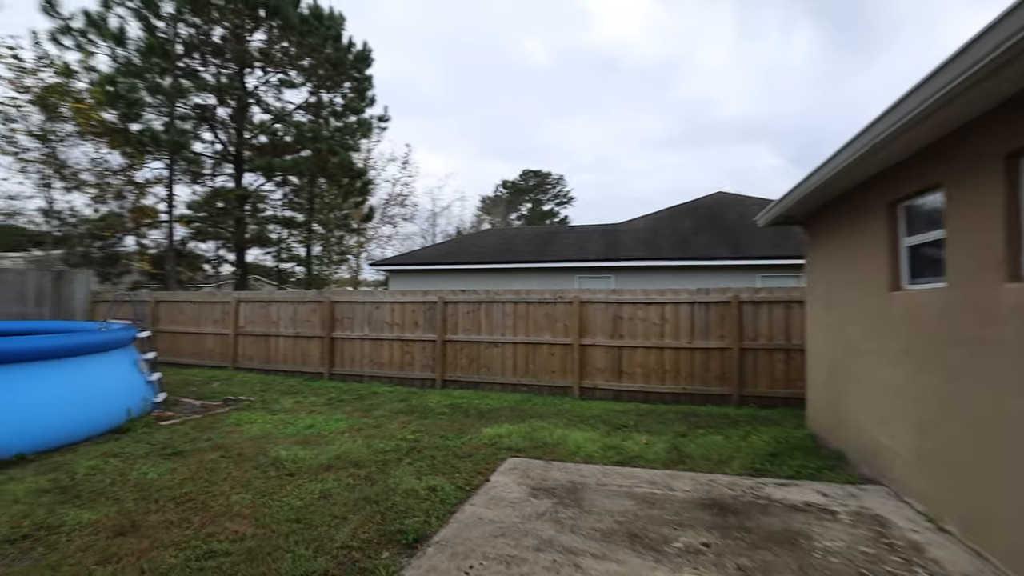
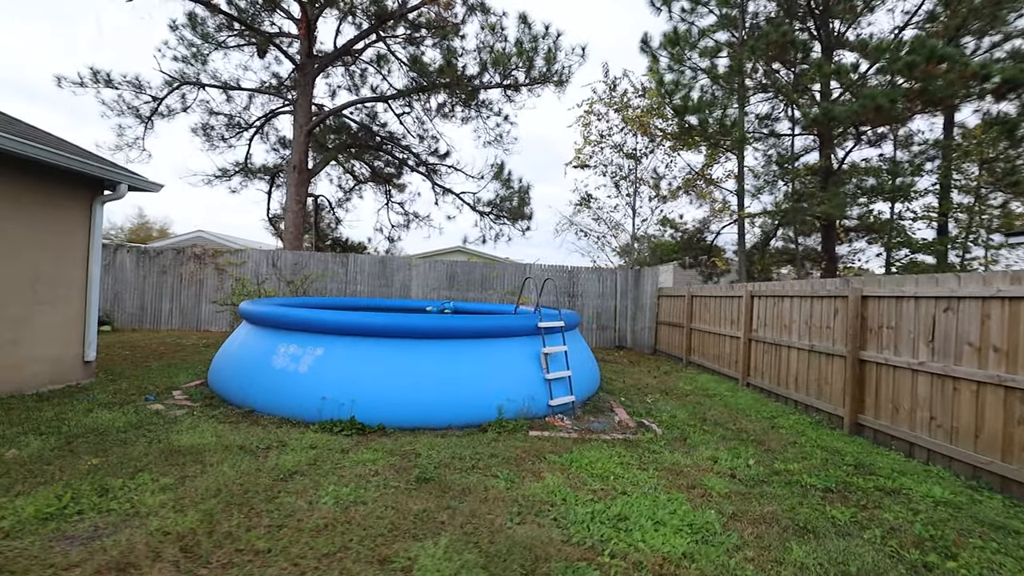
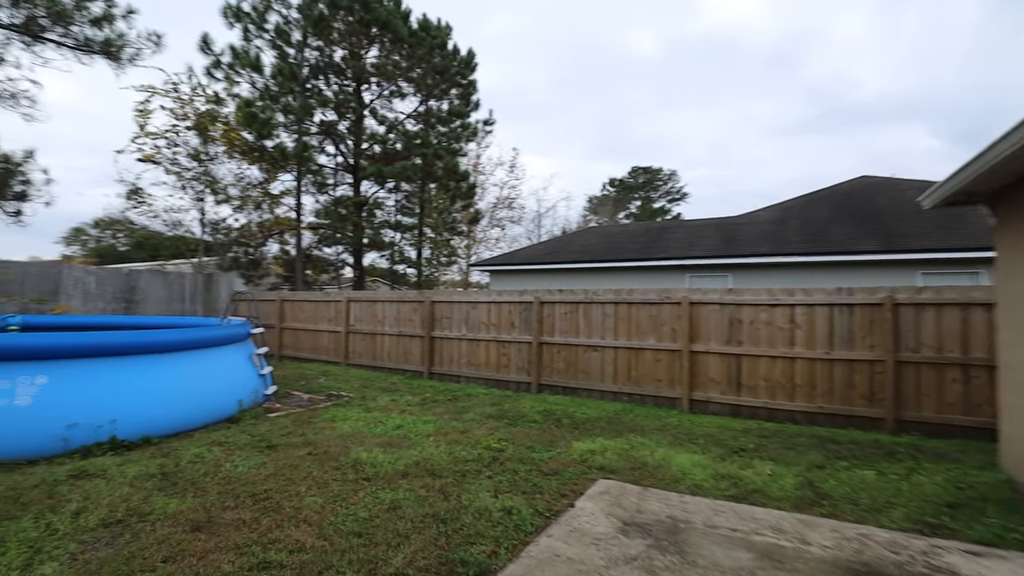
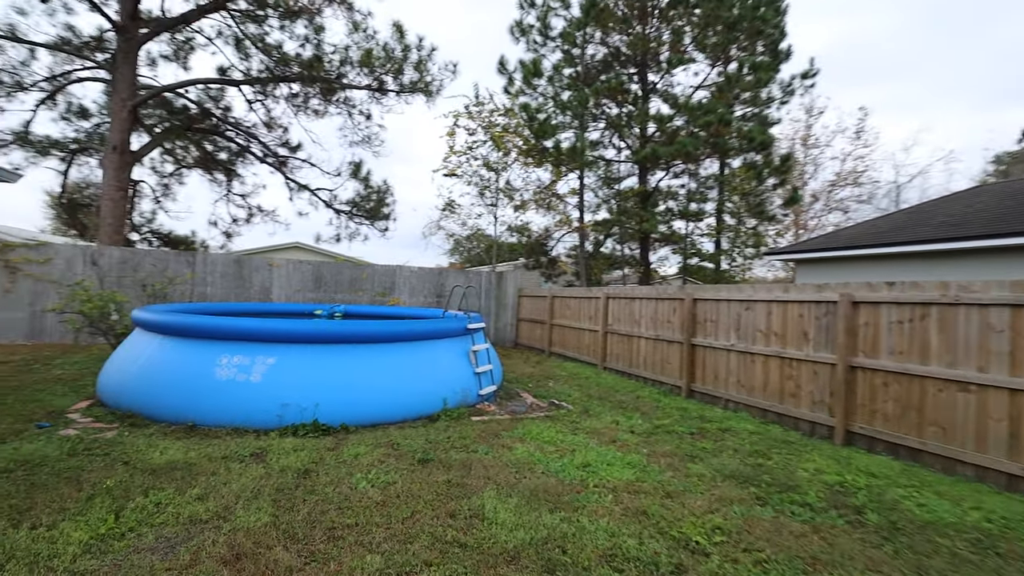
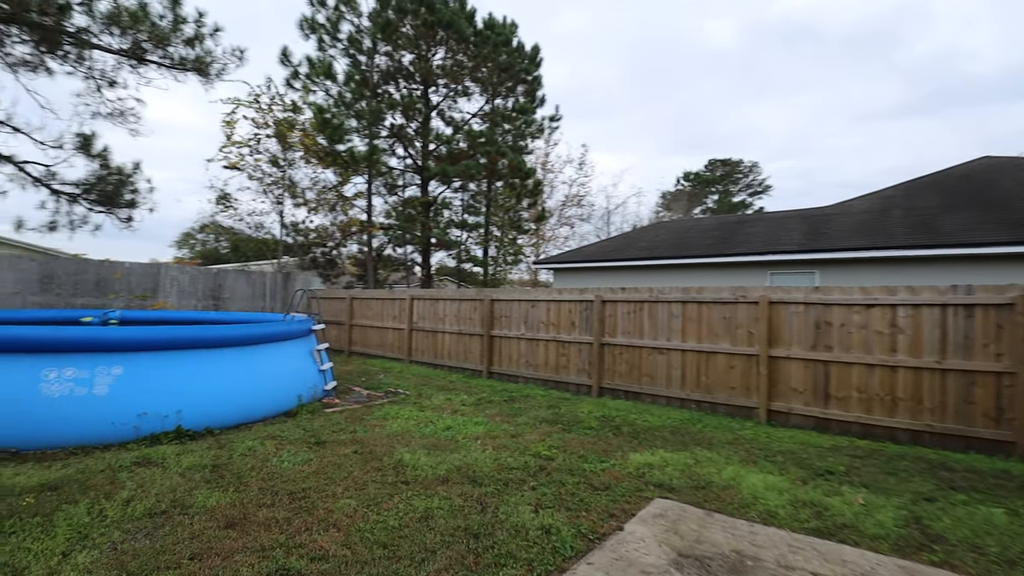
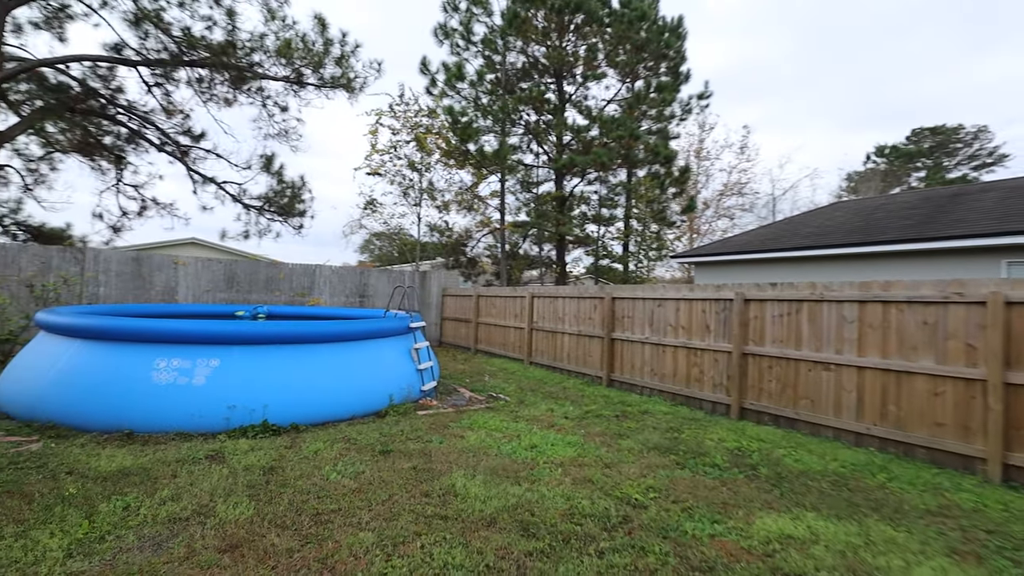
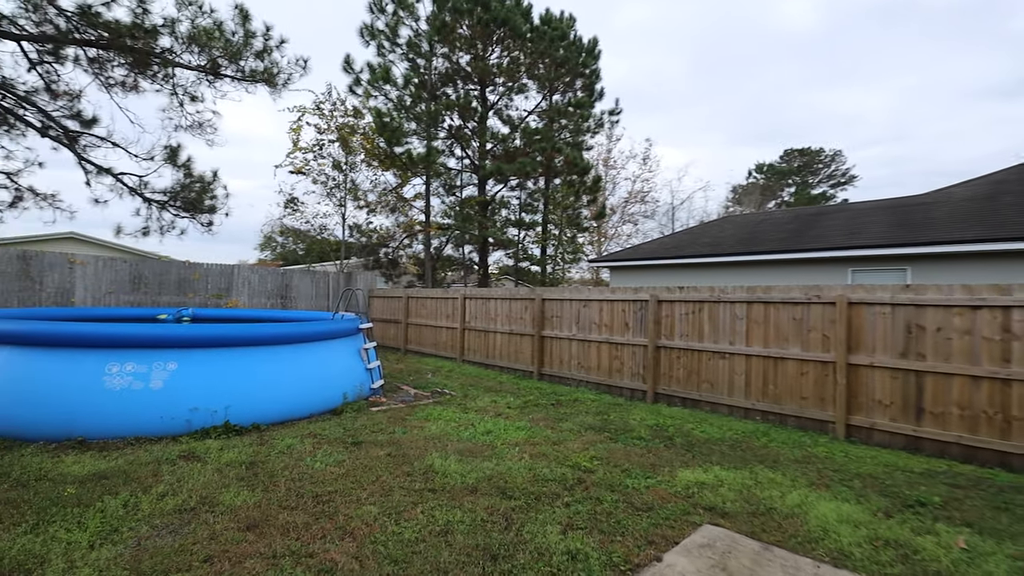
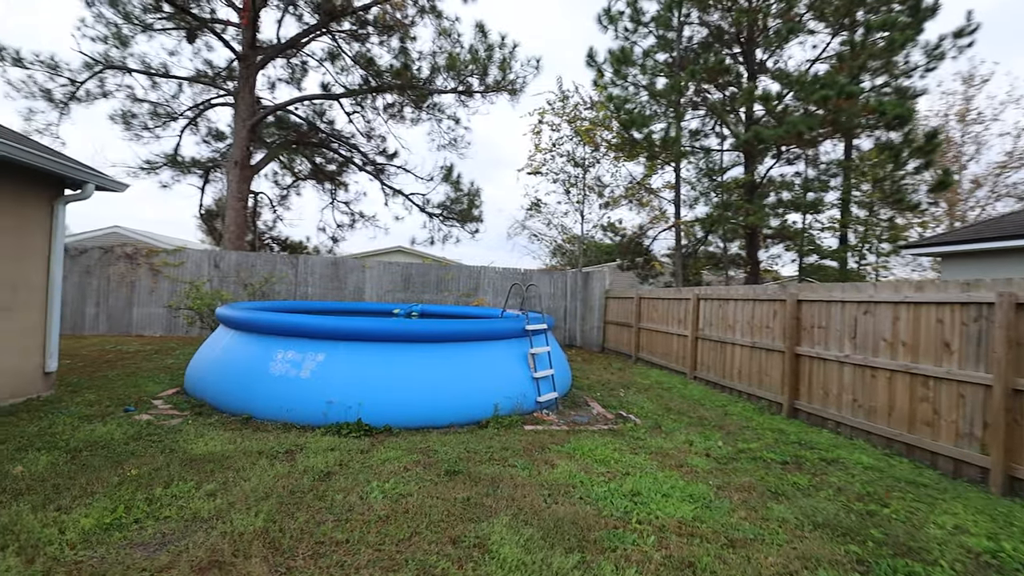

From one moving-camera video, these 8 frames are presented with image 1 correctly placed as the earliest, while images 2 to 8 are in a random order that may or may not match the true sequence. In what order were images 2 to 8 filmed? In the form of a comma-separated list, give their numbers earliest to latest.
3, 5, 7, 6, 4, 8, 2
